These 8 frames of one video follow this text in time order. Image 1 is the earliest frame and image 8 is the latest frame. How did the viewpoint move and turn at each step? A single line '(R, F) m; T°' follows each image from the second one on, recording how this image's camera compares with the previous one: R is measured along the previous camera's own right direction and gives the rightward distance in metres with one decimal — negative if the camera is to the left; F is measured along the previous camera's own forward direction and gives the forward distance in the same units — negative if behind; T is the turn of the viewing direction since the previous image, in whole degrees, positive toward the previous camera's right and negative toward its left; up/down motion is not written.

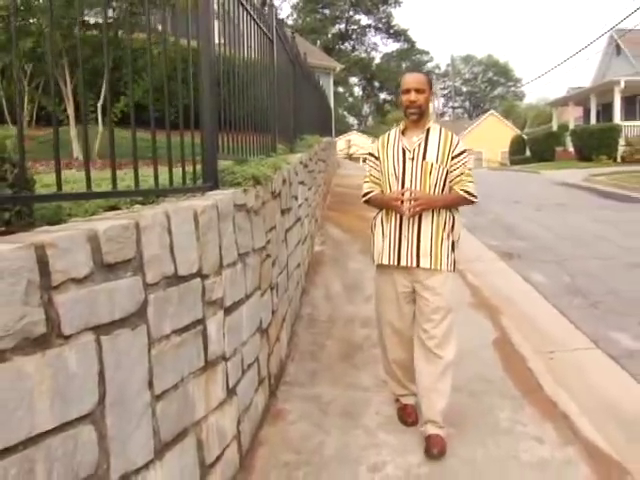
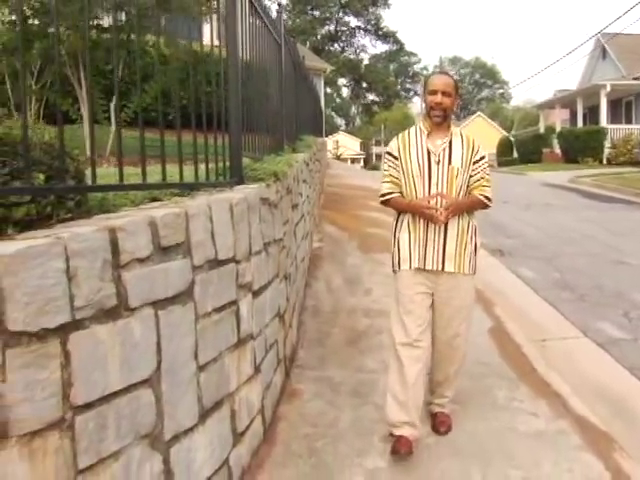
(-0.2, -0.3) m; +1°
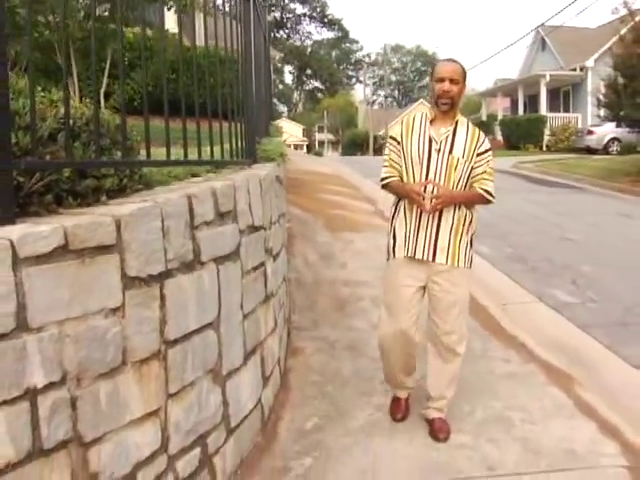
(-0.4, -0.6) m; +5°
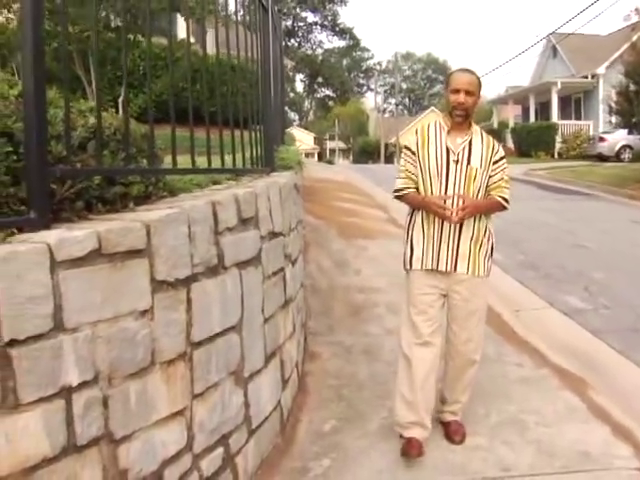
(0.0, -0.1) m; -1°
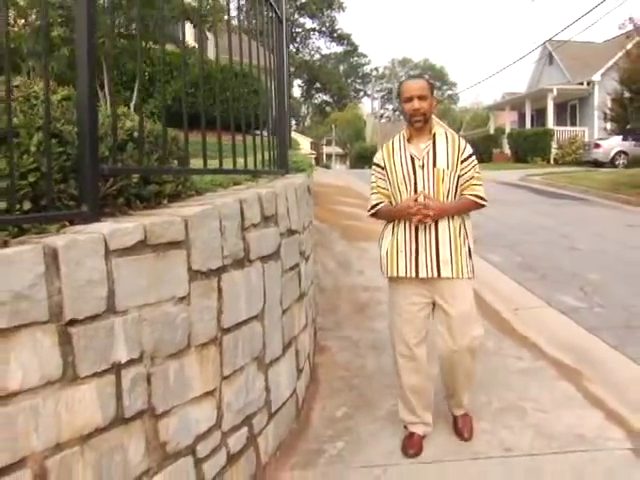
(-0.1, -0.3) m; 0°
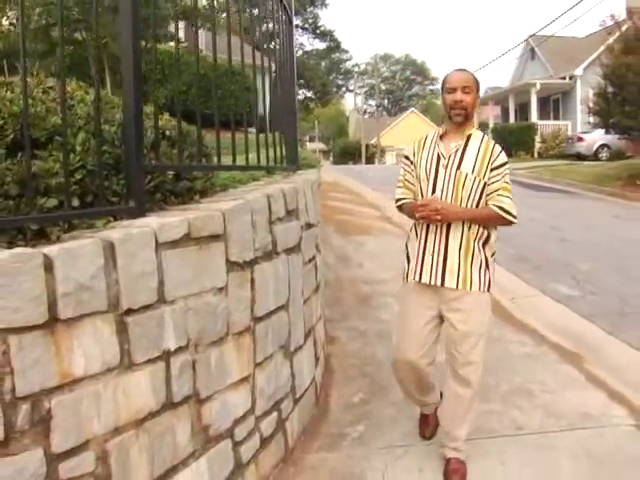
(-0.2, -0.2) m; +1°
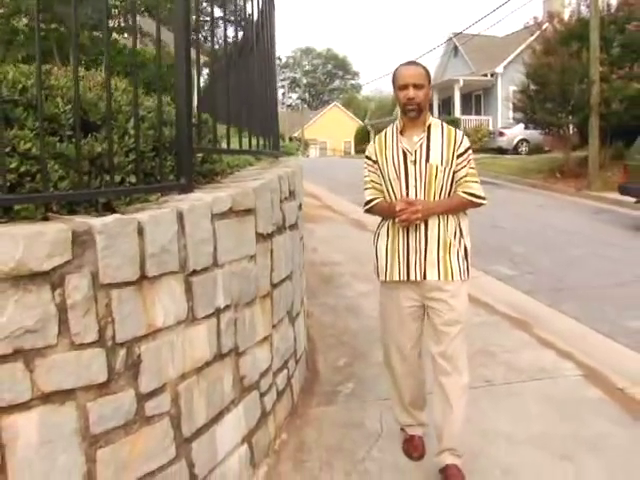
(-0.5, -0.4) m; +7°
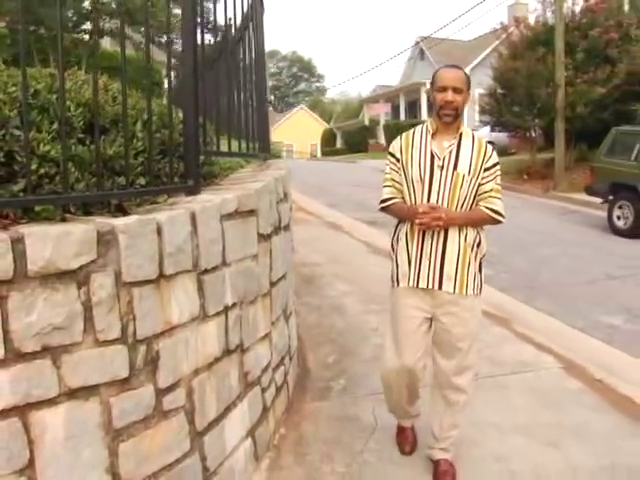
(-0.2, -0.1) m; +3°
